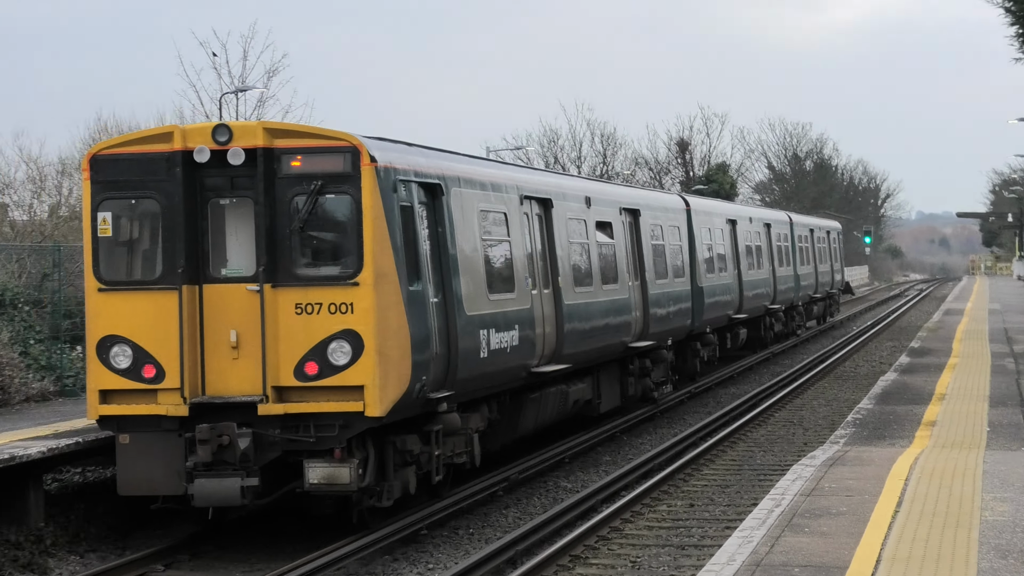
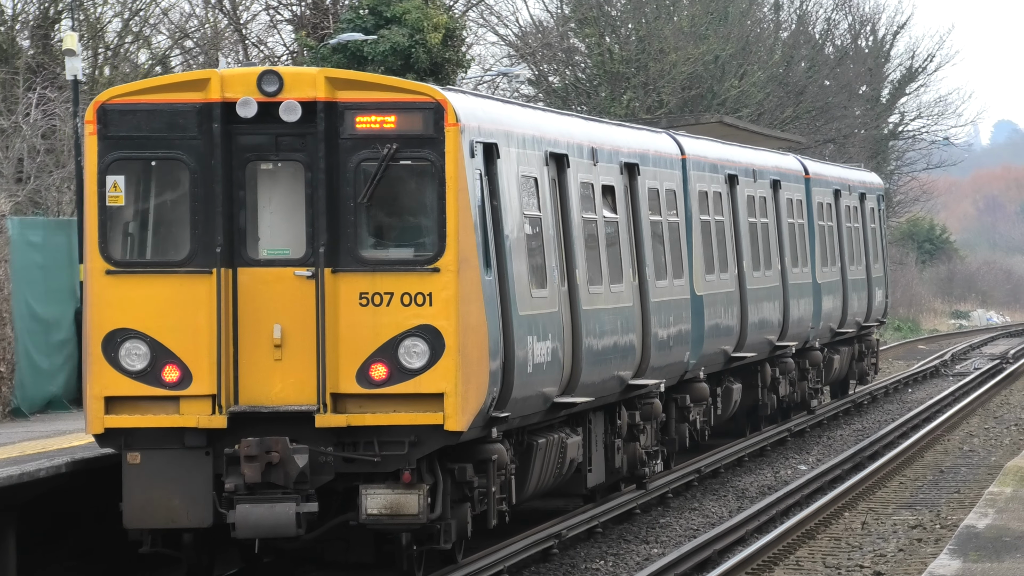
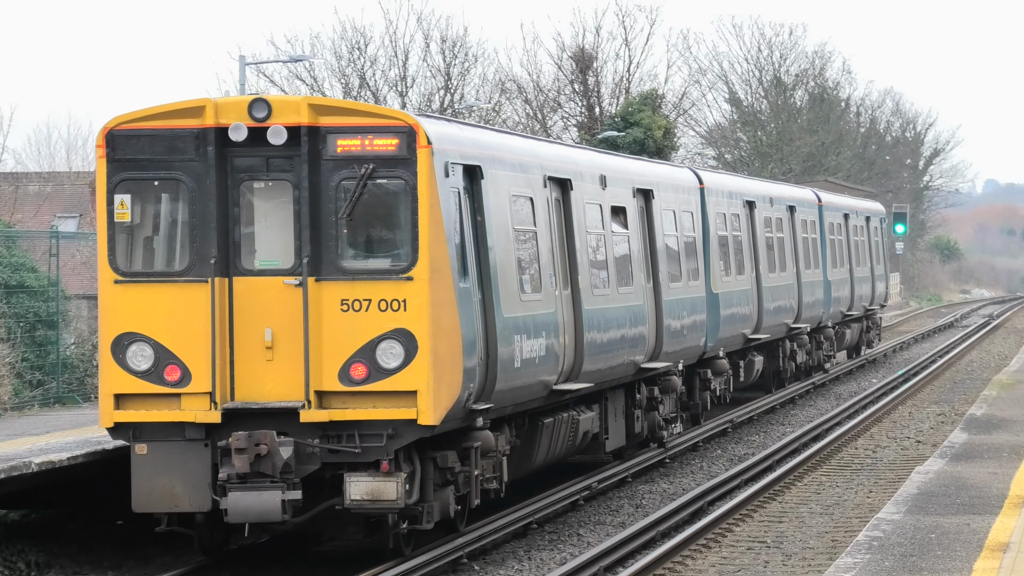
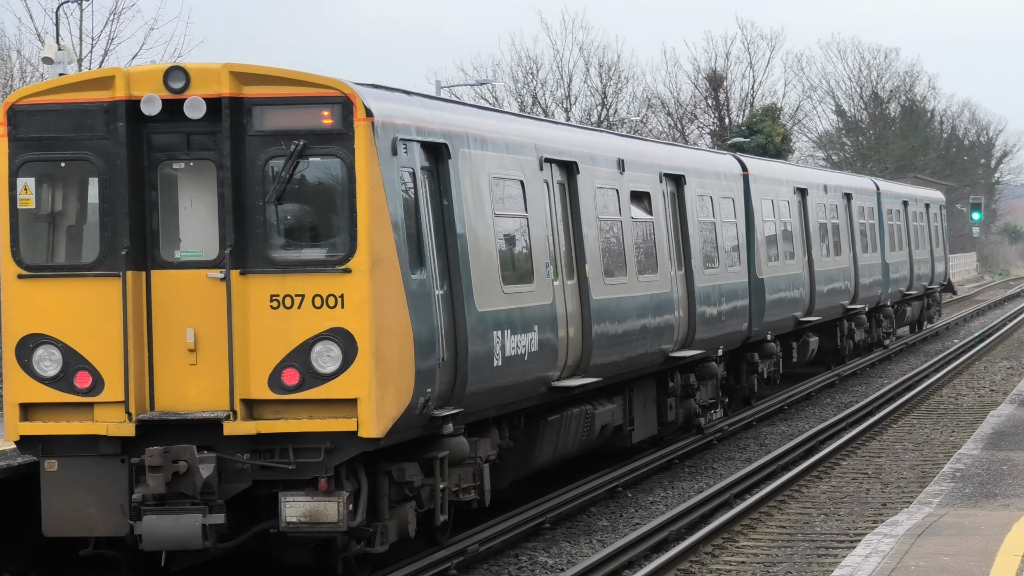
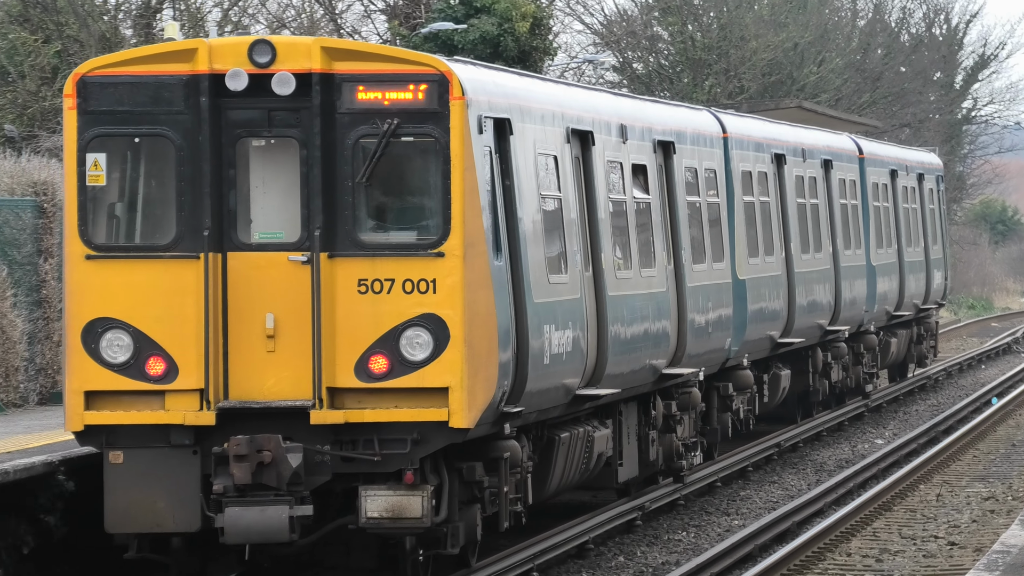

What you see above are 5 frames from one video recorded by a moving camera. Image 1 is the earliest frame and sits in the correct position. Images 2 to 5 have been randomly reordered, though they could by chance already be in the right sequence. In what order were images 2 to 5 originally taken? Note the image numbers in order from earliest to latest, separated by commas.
4, 3, 5, 2
